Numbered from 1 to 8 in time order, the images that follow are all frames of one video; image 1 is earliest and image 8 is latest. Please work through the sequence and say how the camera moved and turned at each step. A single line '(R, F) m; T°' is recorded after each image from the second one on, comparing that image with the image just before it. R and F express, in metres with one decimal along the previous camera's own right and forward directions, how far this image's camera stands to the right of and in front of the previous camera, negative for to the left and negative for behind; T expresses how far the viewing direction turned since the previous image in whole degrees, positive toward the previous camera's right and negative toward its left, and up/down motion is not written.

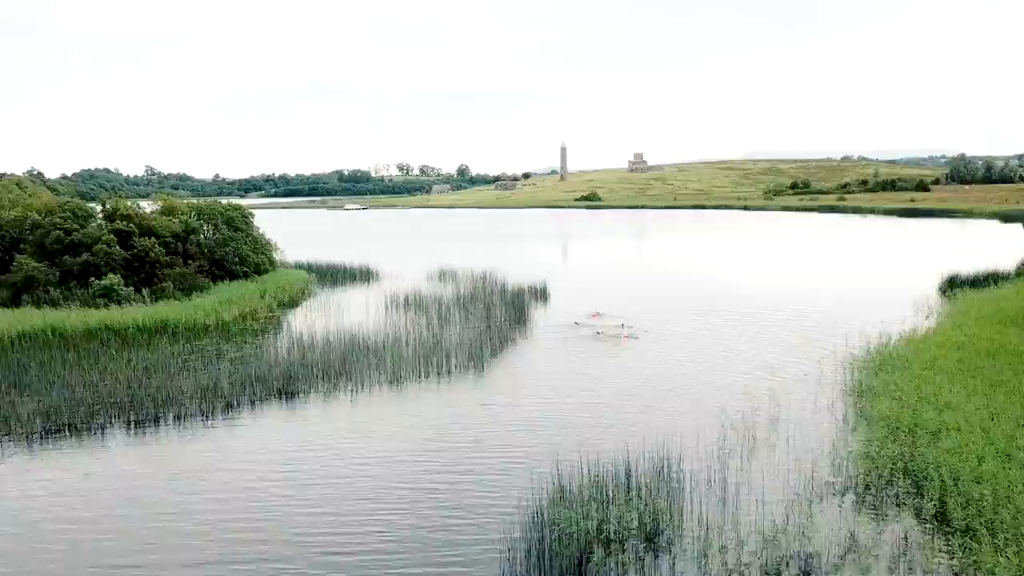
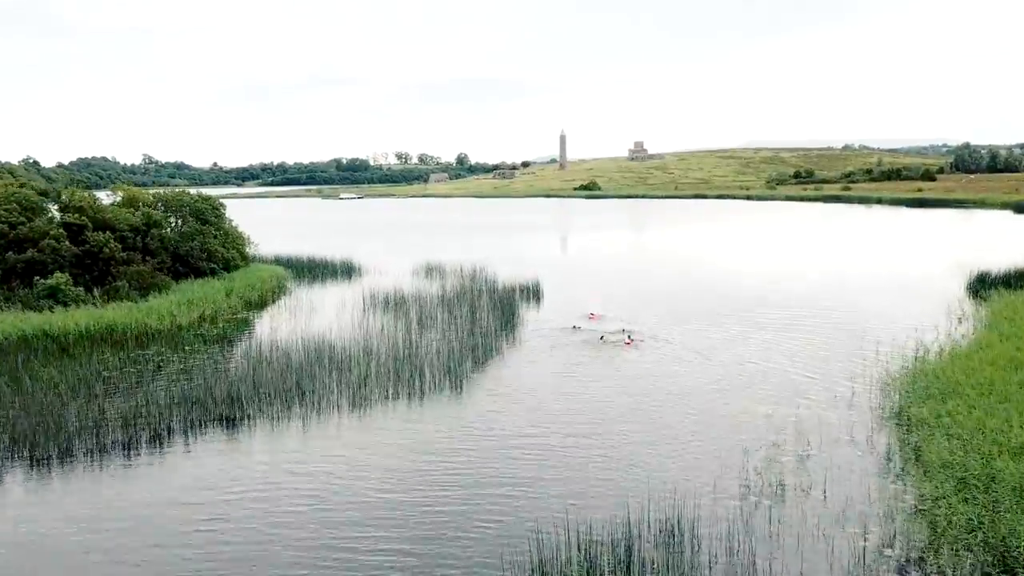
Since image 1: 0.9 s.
(+0.4, +3.1) m; 0°
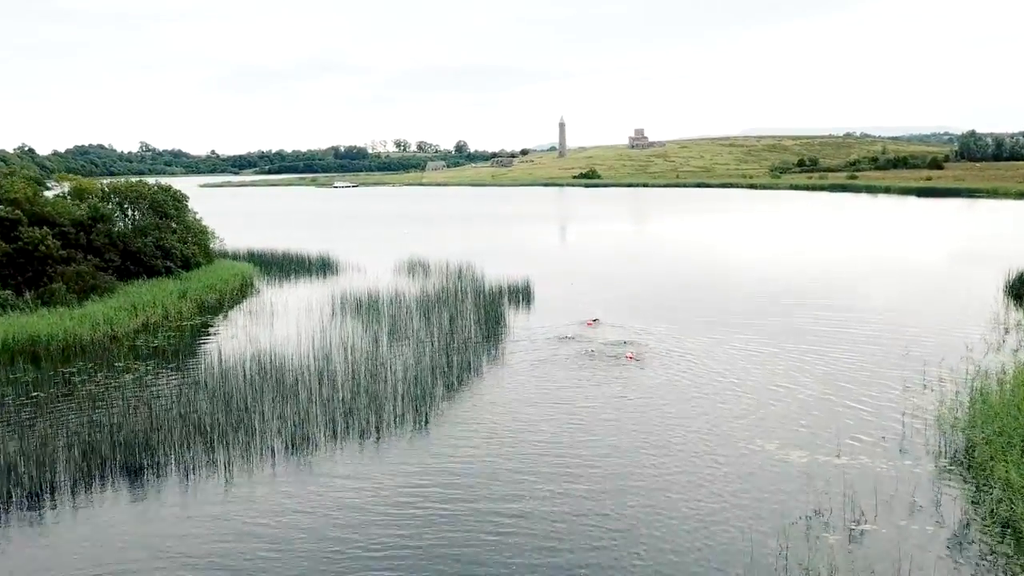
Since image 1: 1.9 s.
(+0.4, +3.5) m; 0°
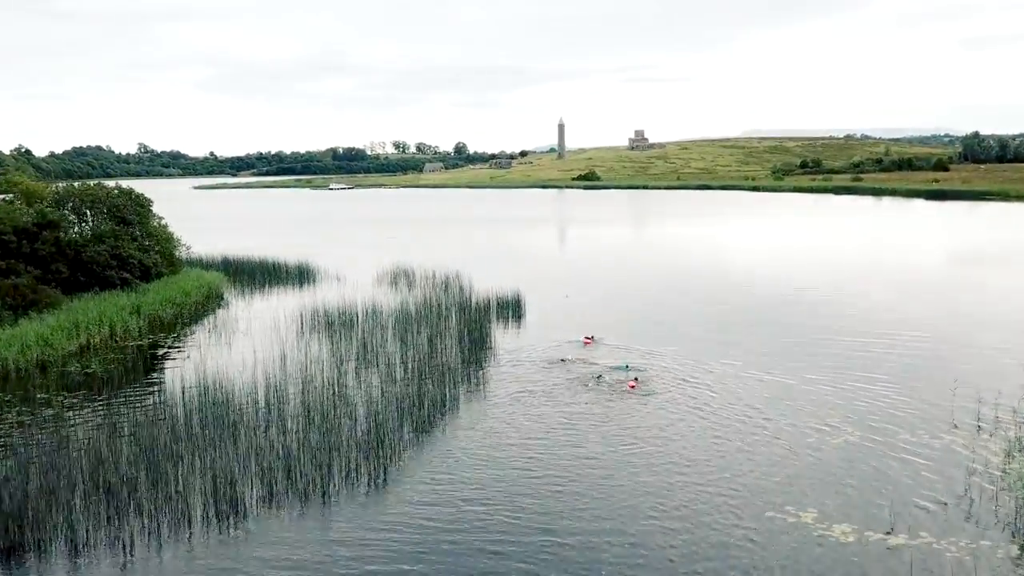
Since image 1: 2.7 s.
(+0.3, +2.9) m; 0°
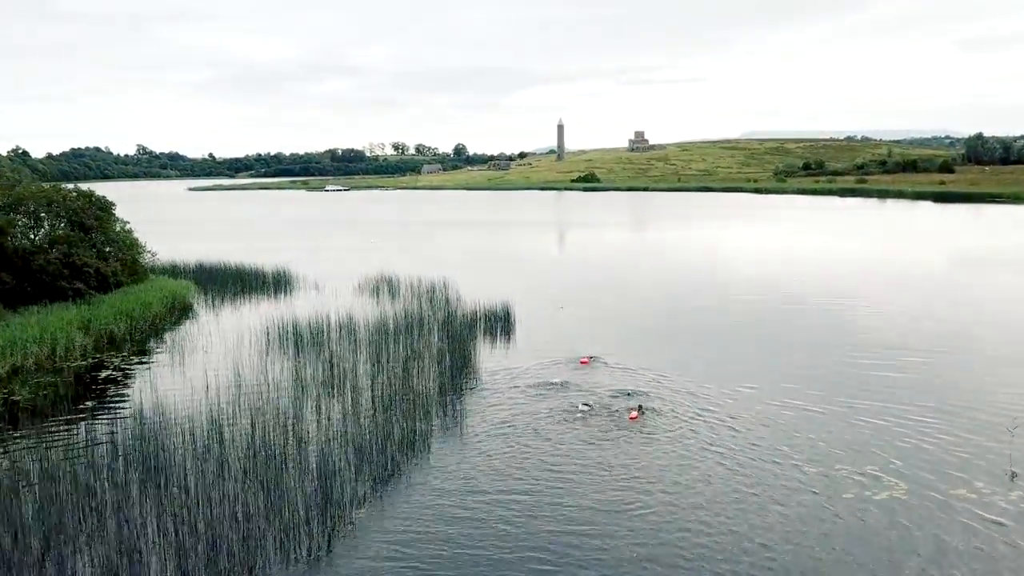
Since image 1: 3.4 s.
(+0.3, +2.6) m; 0°
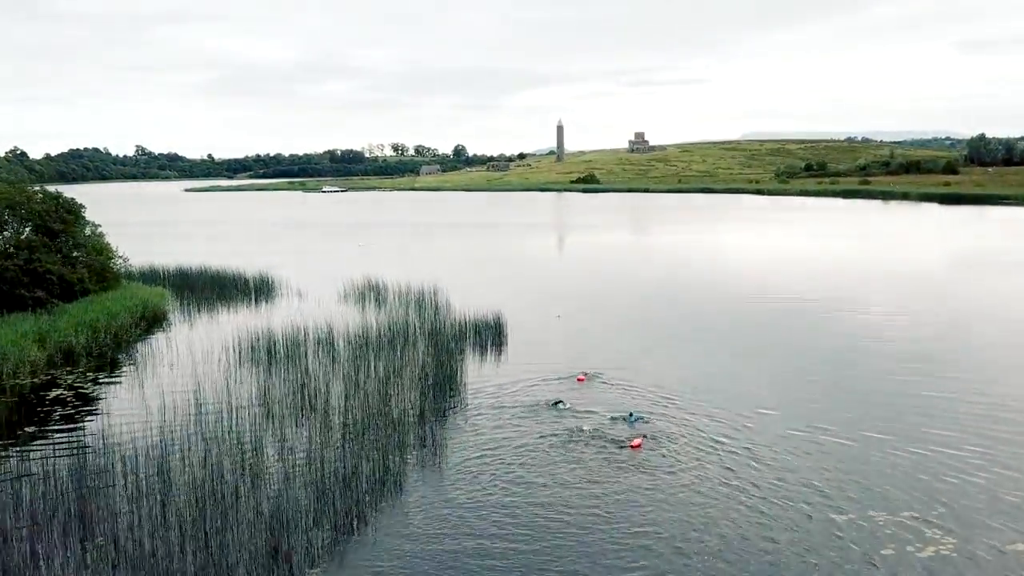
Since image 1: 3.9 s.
(+0.2, +1.9) m; 0°
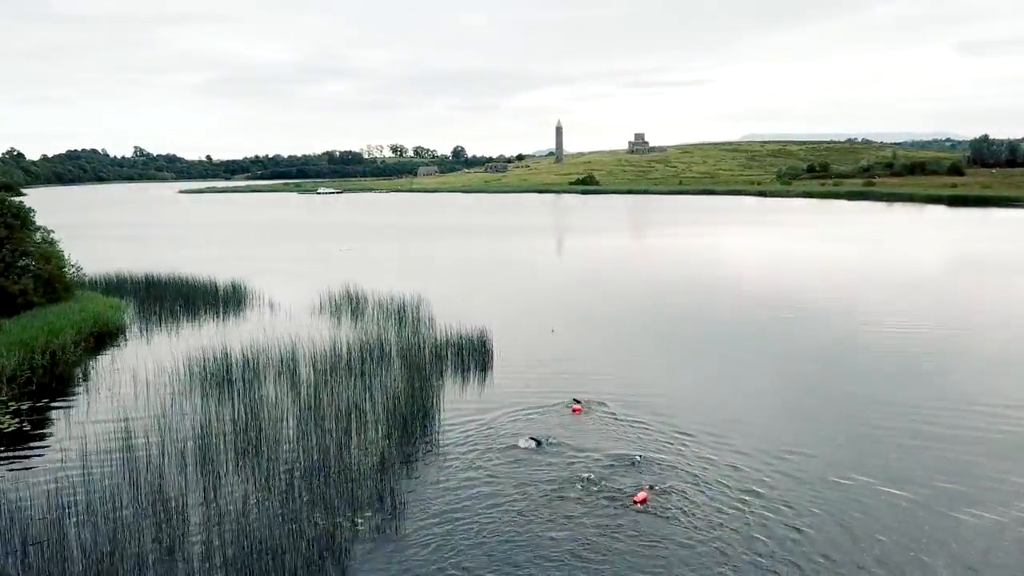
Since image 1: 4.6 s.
(+0.3, +2.6) m; 0°
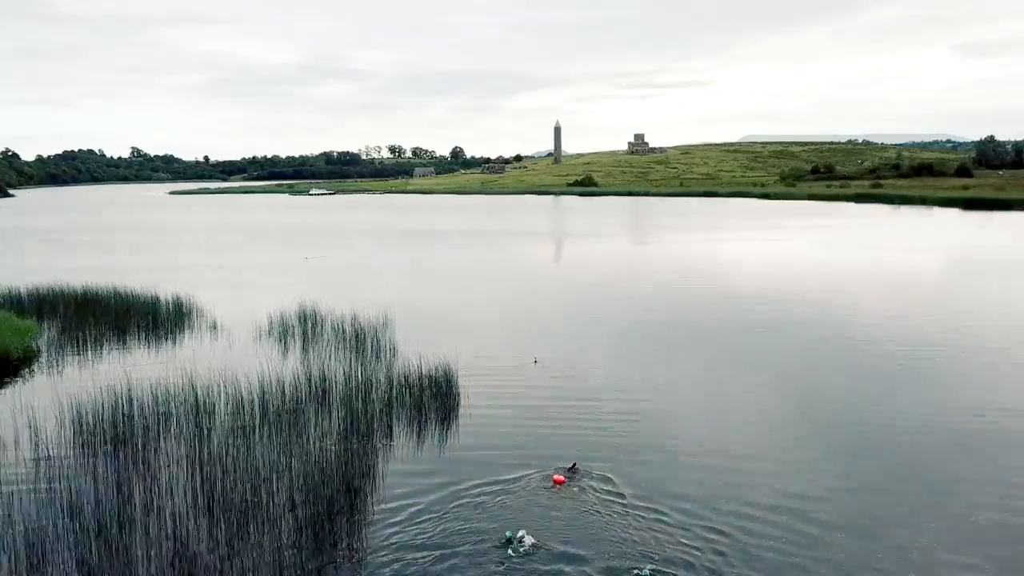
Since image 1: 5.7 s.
(+0.5, +4.2) m; 0°
